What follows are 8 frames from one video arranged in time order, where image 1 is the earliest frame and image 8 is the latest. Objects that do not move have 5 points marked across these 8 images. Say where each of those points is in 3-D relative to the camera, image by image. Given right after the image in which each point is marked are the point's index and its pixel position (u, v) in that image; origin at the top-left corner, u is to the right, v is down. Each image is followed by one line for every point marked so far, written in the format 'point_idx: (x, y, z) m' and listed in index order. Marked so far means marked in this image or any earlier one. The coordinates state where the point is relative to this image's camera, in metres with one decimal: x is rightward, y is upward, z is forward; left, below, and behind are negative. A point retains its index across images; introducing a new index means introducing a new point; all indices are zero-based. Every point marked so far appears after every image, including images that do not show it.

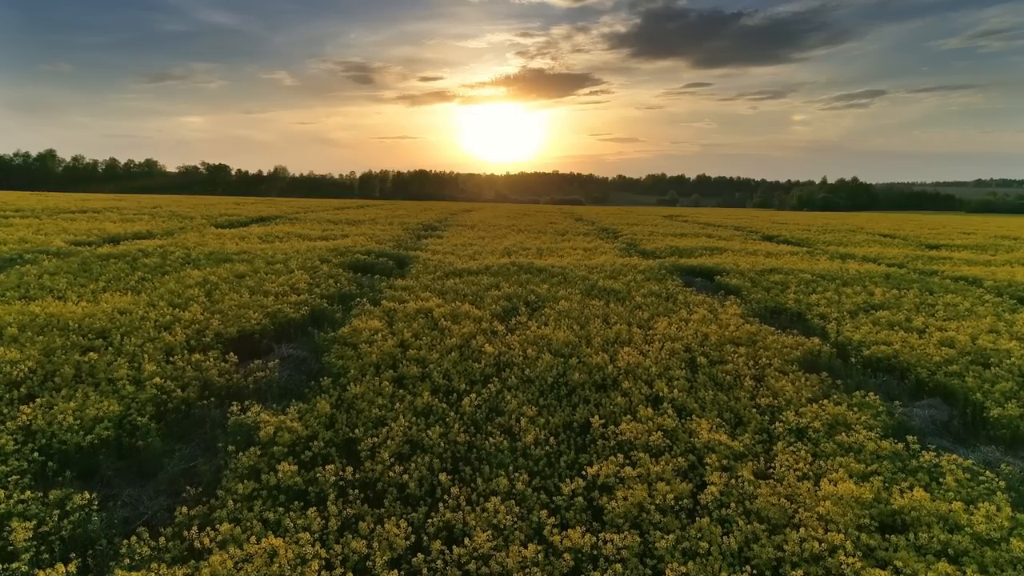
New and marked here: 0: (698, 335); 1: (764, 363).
0: (+6.0, -1.5, +18.8) m
1: (+7.1, -2.1, +16.3) m
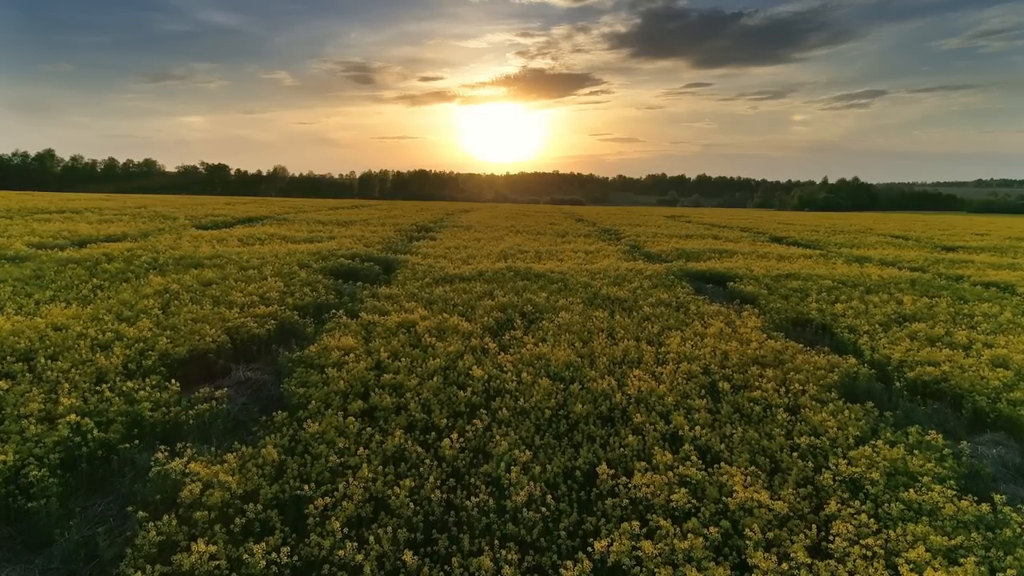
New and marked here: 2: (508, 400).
0: (+5.8, -1.9, +16.5) m
1: (+6.9, -2.5, +14.1) m
2: (-0.1, -2.6, +13.3) m
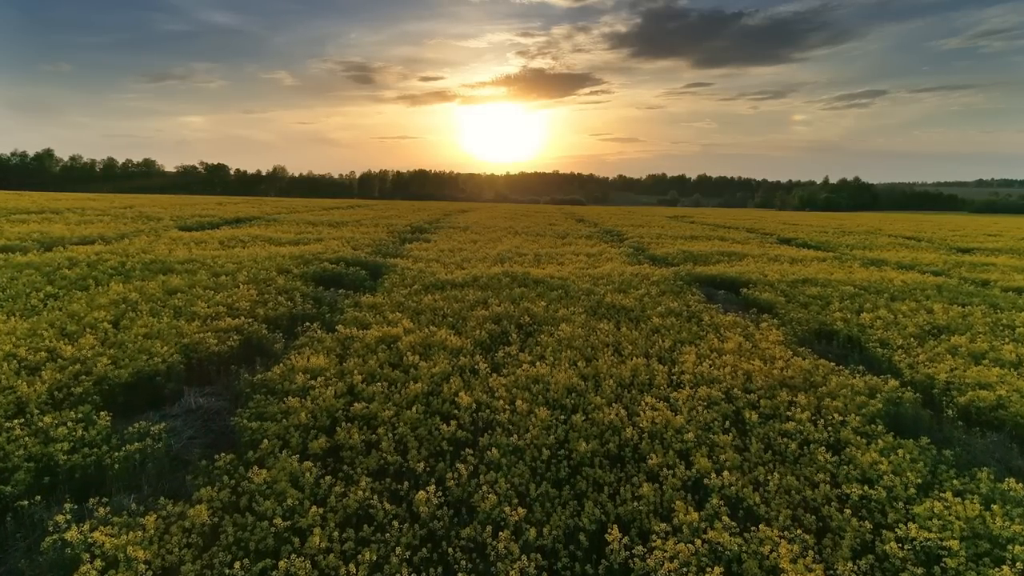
0: (+5.7, -2.2, +14.5) m
1: (+6.7, -2.8, +12.1) m
2: (-0.3, -2.9, +11.3) m
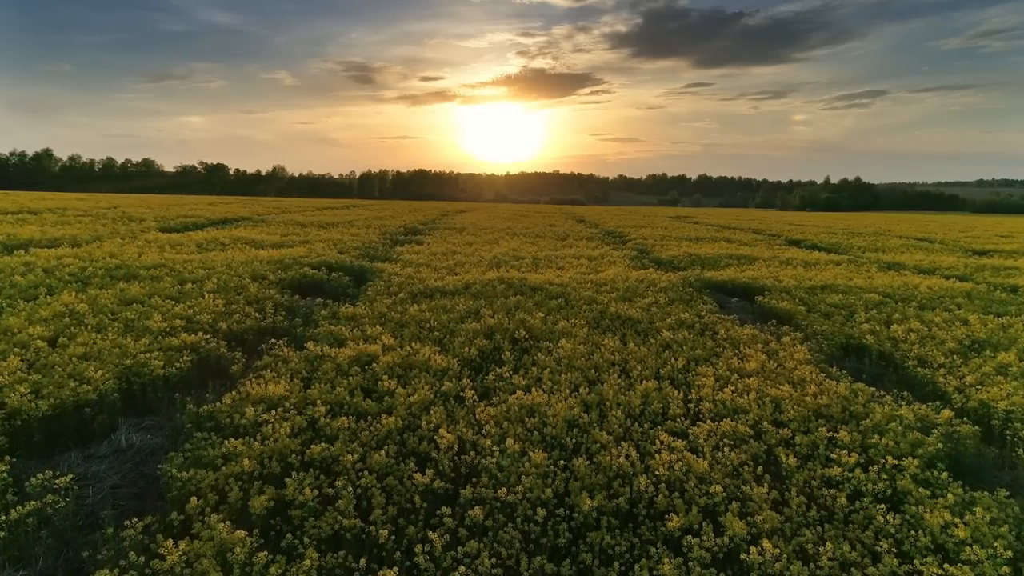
0: (+5.5, -2.5, +12.5) m
1: (+6.6, -3.1, +10.1) m
2: (-0.5, -3.2, +9.3) m
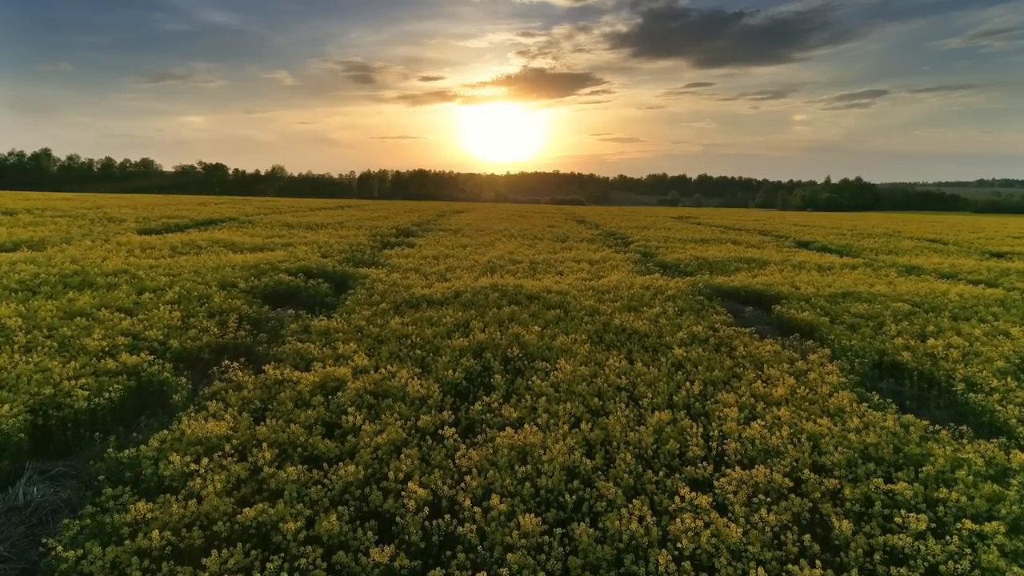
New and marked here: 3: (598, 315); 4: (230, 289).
0: (+5.3, -2.8, +10.5) m
1: (+6.3, -3.4, +8.1) m
2: (-0.7, -3.5, +7.3) m
3: (+2.8, -0.9, +19.0) m
4: (-9.7, 0.0, +19.8) m
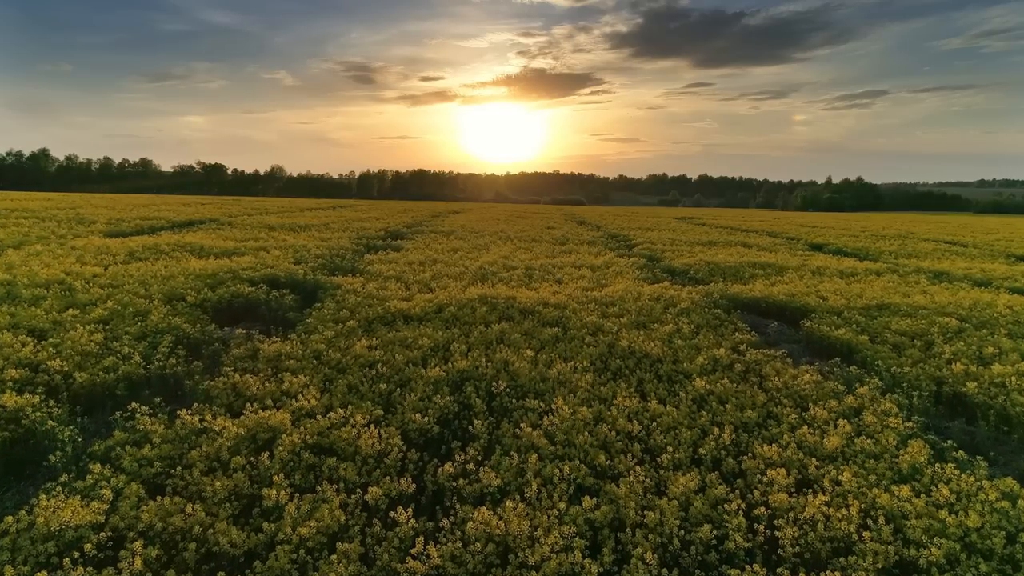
0: (+5.0, -3.2, +7.8) m
1: (+6.0, -3.8, +5.3) m
2: (-1.0, -3.9, +4.6) m
3: (+2.5, -1.3, +16.2) m
4: (-10.0, -0.4, +17.1) m
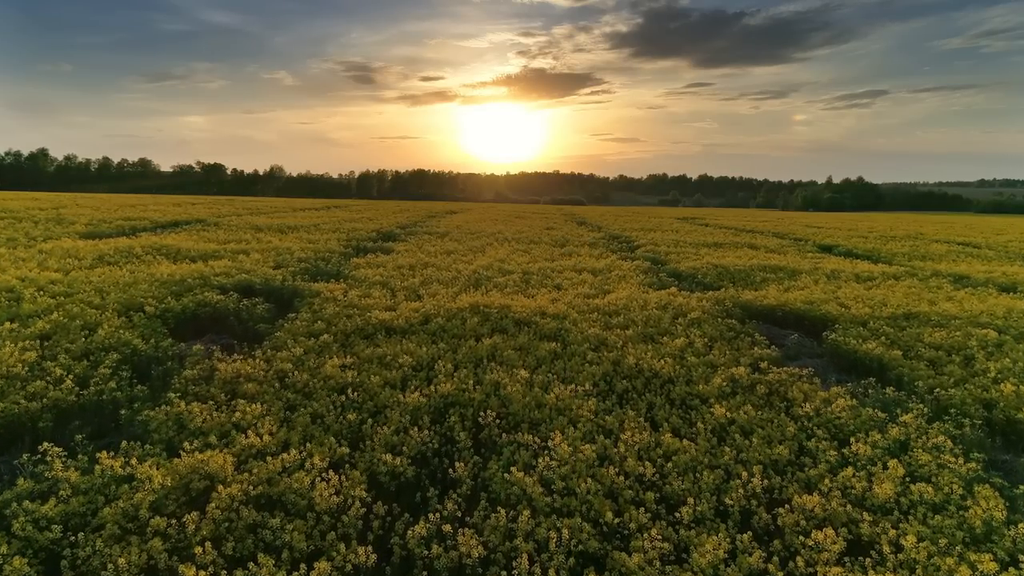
0: (+4.8, -3.5, +6.1) m
1: (+5.9, -4.1, +3.6) m
2: (-1.1, -4.1, +2.9) m
3: (+2.3, -1.5, +14.5) m
4: (-10.1, -0.7, +15.4) m
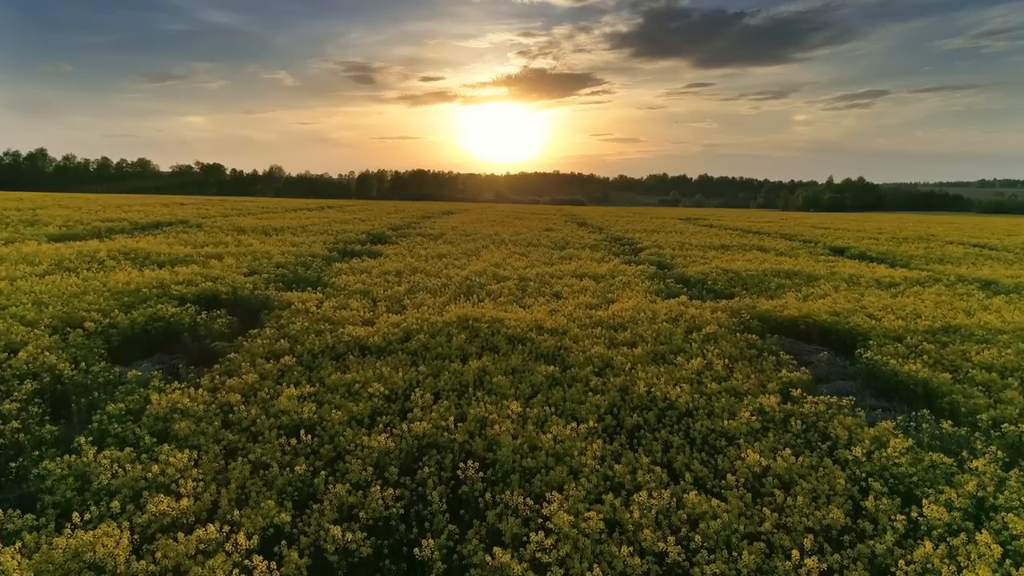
0: (+4.6, -3.8, +4.1) m
1: (+5.7, -4.4, +1.7) m
2: (-1.3, -4.4, +0.9) m
3: (+2.2, -1.9, +12.6) m
4: (-10.3, -1.0, +13.5) m
